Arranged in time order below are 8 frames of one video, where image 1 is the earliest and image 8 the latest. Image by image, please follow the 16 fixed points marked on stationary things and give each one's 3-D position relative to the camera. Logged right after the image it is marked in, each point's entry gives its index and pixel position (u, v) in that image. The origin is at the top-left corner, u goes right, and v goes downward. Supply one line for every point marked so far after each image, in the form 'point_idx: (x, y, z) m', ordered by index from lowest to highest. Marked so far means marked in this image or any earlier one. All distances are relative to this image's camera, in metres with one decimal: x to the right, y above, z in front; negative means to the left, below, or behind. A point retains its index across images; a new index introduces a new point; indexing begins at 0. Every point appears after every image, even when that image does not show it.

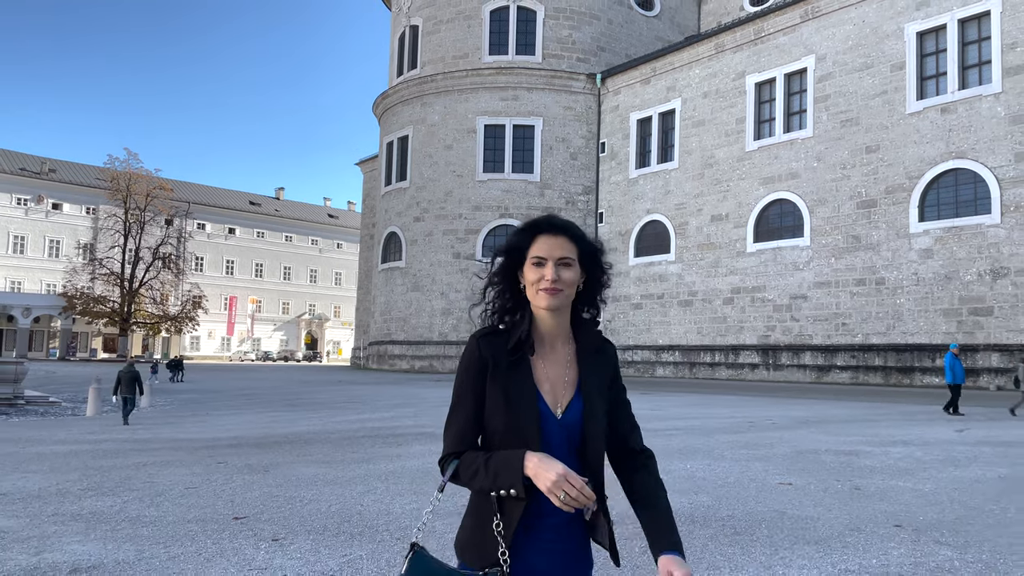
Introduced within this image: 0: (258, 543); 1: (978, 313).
0: (-0.9, -0.9, +2.9) m
1: (+10.0, -0.5, +17.1) m
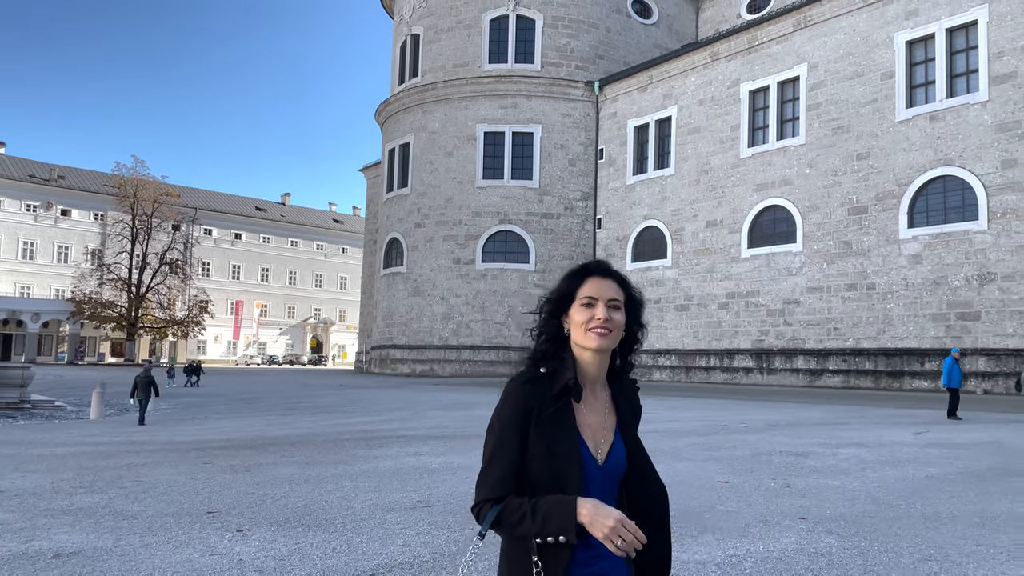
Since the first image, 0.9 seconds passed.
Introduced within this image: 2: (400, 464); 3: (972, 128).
0: (-1.2, -1.0, +3.3) m
1: (+9.8, -0.6, +17.4) m
2: (-0.8, -1.2, +5.5) m
3: (+10.1, +3.5, +17.6) m
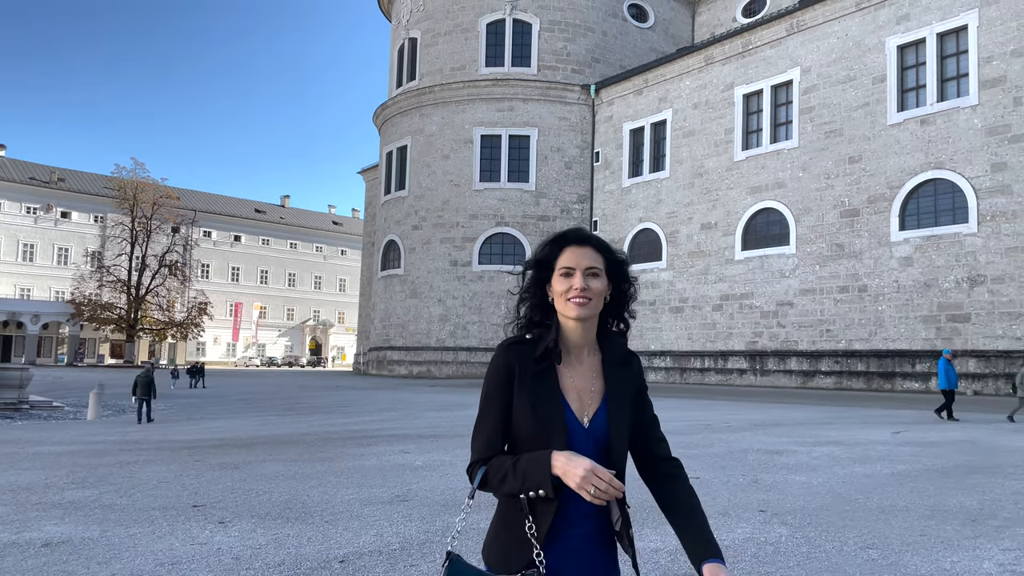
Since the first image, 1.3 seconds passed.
0: (-1.3, -1.0, +3.5) m
1: (+9.7, -0.7, +17.5) m
2: (-0.9, -1.2, +5.6) m
3: (+10.0, +3.5, +17.7) m
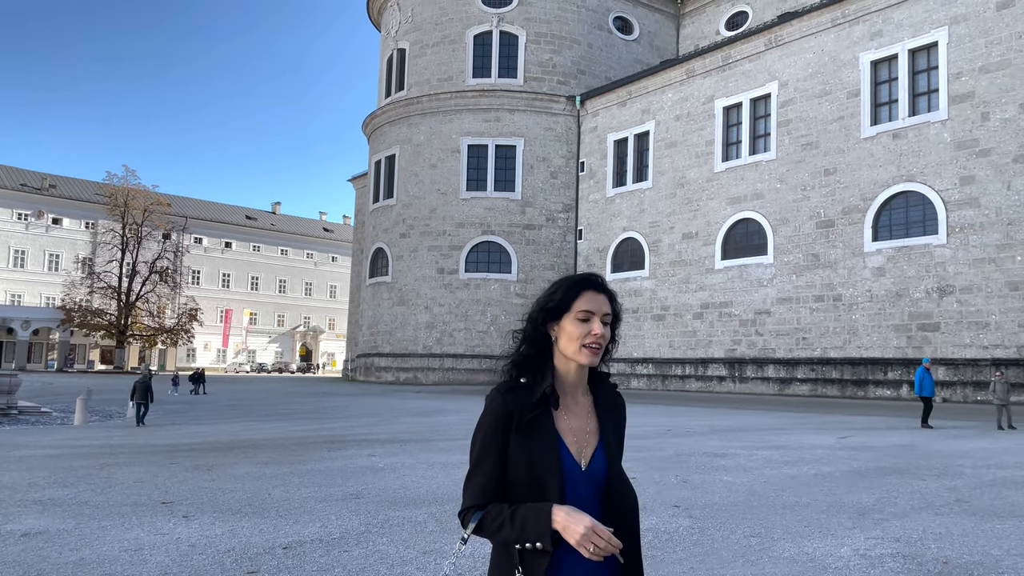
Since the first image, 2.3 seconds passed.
0: (-1.6, -1.1, +3.8) m
1: (+9.3, -0.9, +18.0) m
2: (-1.2, -1.3, +6.0) m
3: (+9.6, +3.3, +18.2) m
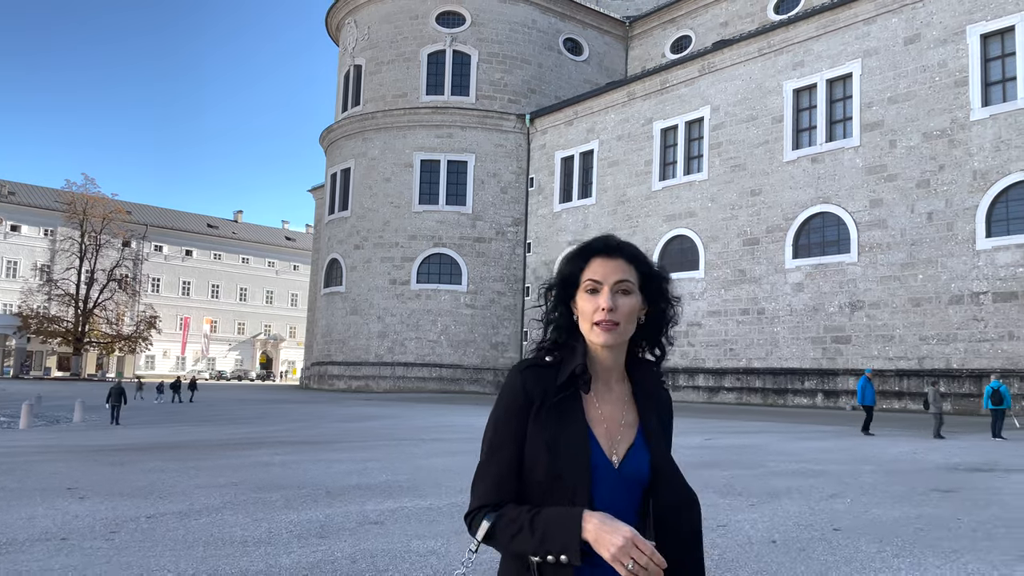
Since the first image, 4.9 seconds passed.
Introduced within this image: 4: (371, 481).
0: (-2.6, -1.2, +4.7) m
1: (+7.8, -1.3, +19.2) m
2: (-2.3, -1.5, +6.9) m
3: (+8.2, +2.9, +19.5) m
4: (-1.0, -1.3, +5.4) m
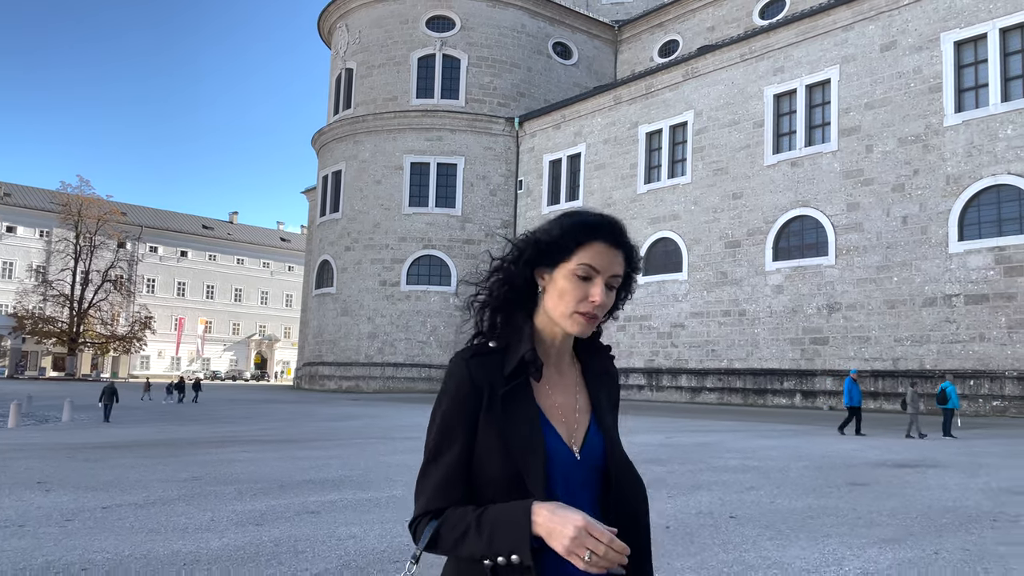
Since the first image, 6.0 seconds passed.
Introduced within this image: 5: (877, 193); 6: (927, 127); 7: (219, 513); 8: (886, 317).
0: (-3.0, -1.3, +5.0) m
1: (+7.4, -1.3, +19.5) m
2: (-2.7, -1.5, +7.2) m
3: (+7.8, +2.8, +19.8) m
4: (-1.3, -1.3, +5.7) m
5: (+8.5, +2.2, +18.7) m
6: (+9.3, +3.6, +18.0) m
7: (-1.5, -1.2, +4.2) m
8: (+8.5, -0.7, +18.3) m
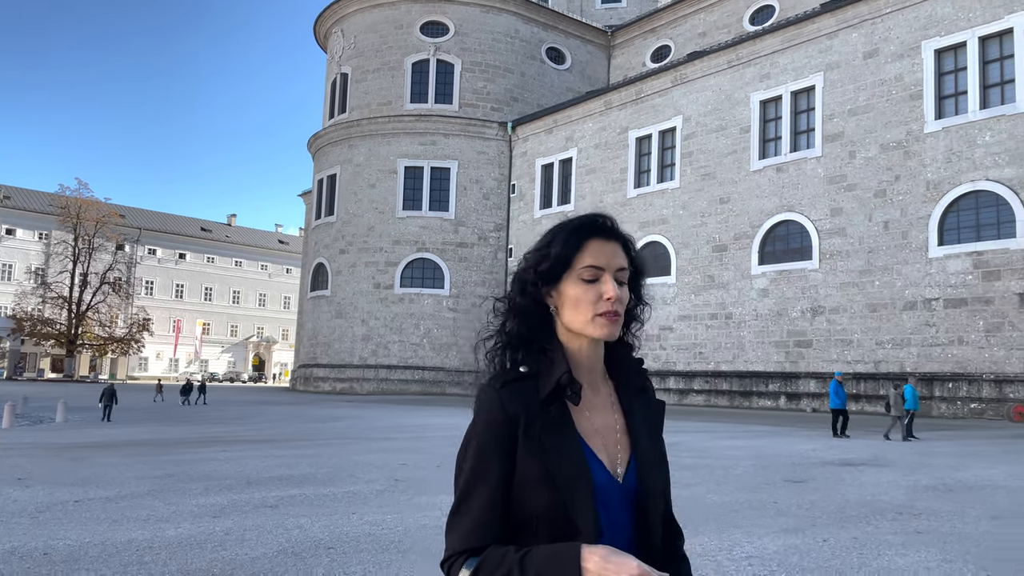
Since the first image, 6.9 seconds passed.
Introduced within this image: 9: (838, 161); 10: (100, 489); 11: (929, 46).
0: (-3.3, -1.3, +5.3) m
1: (+7.1, -1.4, +19.8) m
2: (-3.0, -1.6, +7.5) m
3: (+7.5, +2.7, +20.1) m
4: (-1.7, -1.4, +6.0) m
5: (+8.3, +2.1, +19.0) m
6: (+9.1, +3.5, +18.3) m
7: (-1.8, -1.2, +4.5) m
8: (+8.3, -0.7, +18.5) m
9: (+8.0, +3.1, +19.5) m
10: (-2.6, -1.3, +5.1) m
11: (+9.5, +5.5, +18.3) m
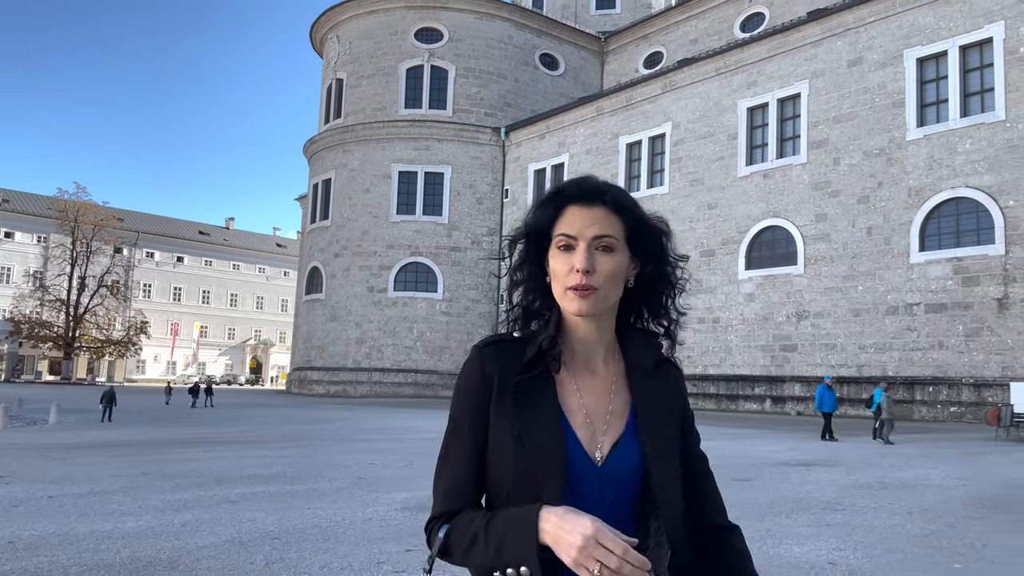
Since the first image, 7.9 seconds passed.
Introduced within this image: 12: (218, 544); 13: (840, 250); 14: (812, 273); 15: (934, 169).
0: (-3.6, -1.4, +5.6) m
1: (+6.9, -1.5, +20.1) m
2: (-3.3, -1.6, +7.7) m
3: (+7.2, +2.6, +20.4) m
4: (-2.0, -1.4, +6.2) m
5: (+8.0, +2.0, +19.2) m
6: (+8.8, +3.4, +18.5) m
7: (-2.1, -1.3, +4.7) m
8: (+8.0, -0.9, +18.8) m
9: (+7.7, +3.0, +19.8) m
10: (-2.9, -1.3, +5.4) m
11: (+9.3, +5.4, +18.6) m
12: (-1.3, -1.1, +3.5) m
13: (+7.9, +0.9, +19.2) m
14: (+7.4, +0.4, +19.7) m
15: (+9.3, +2.6, +17.7) m
